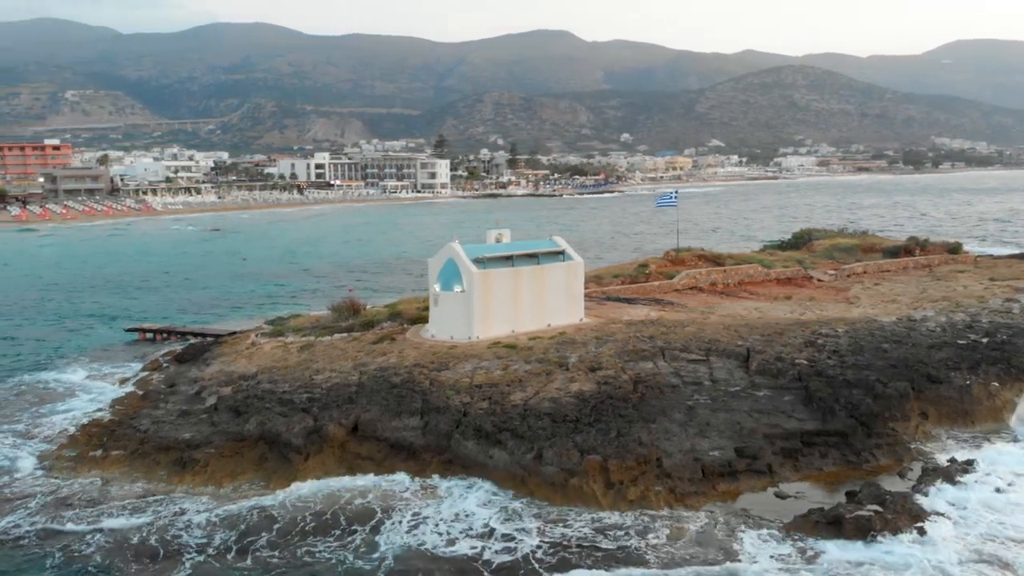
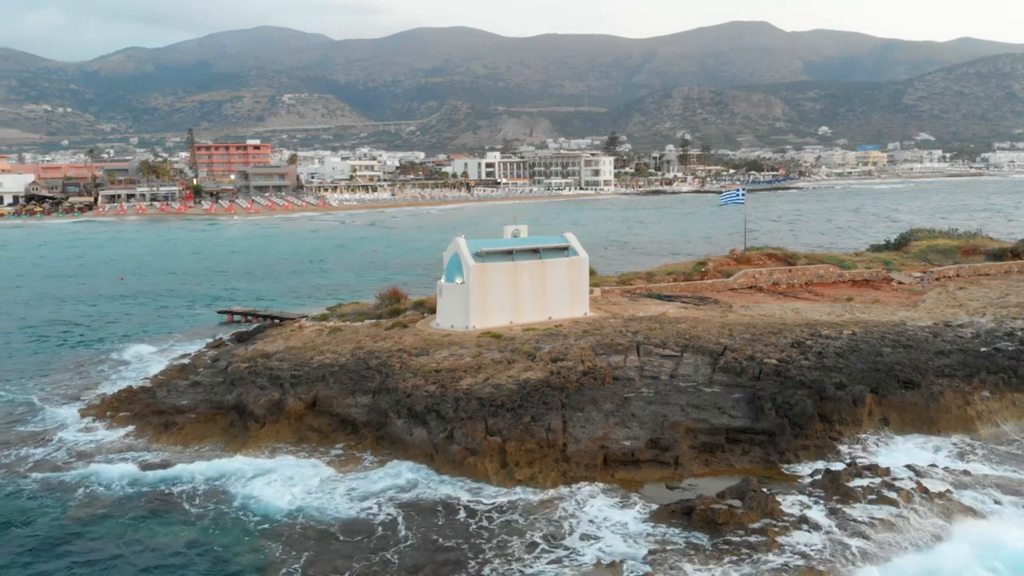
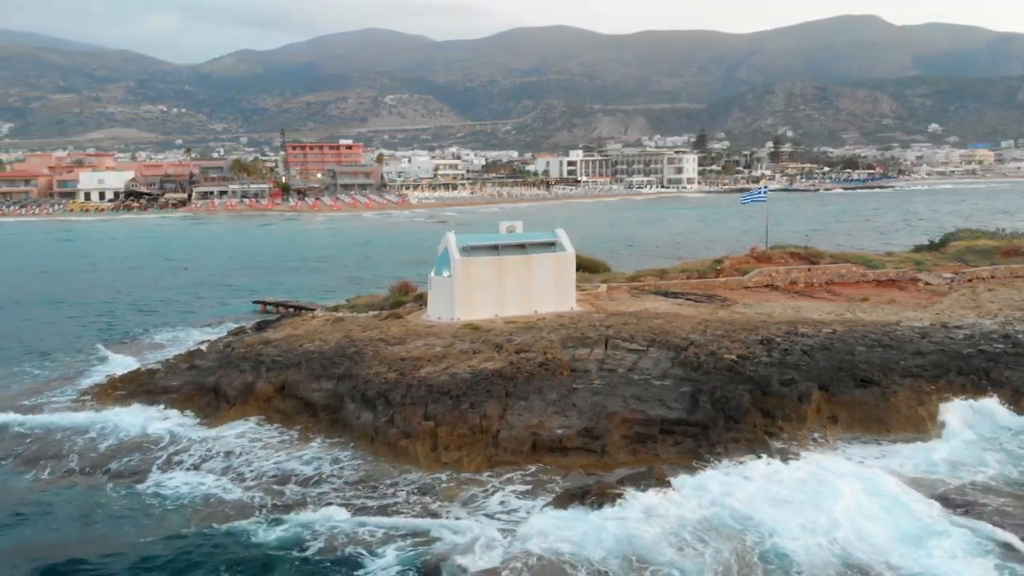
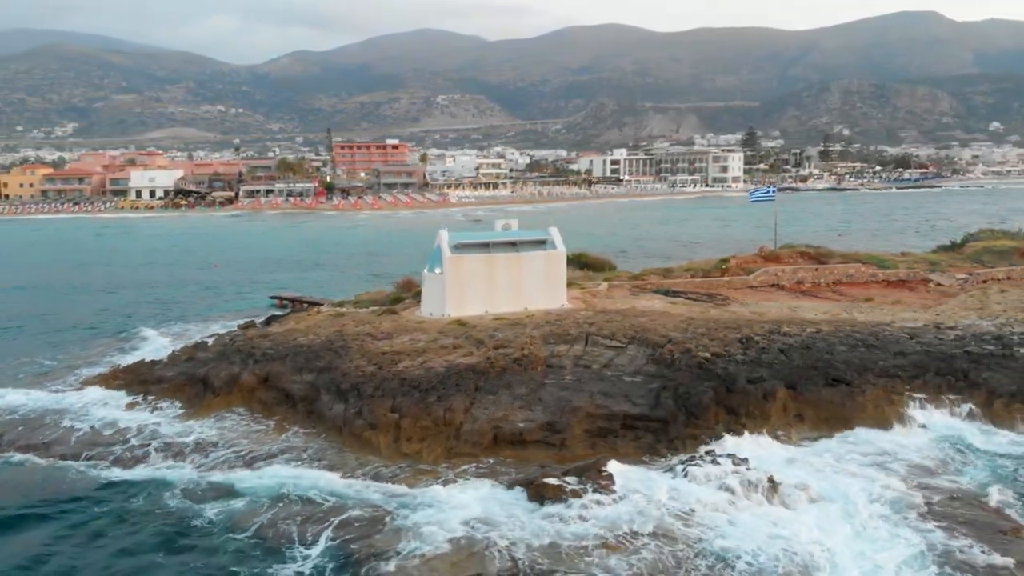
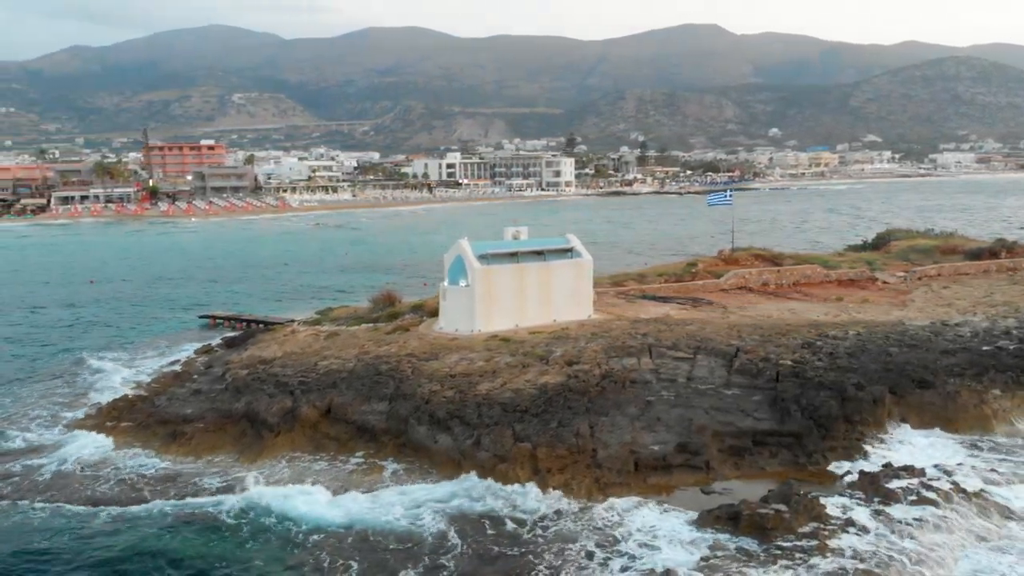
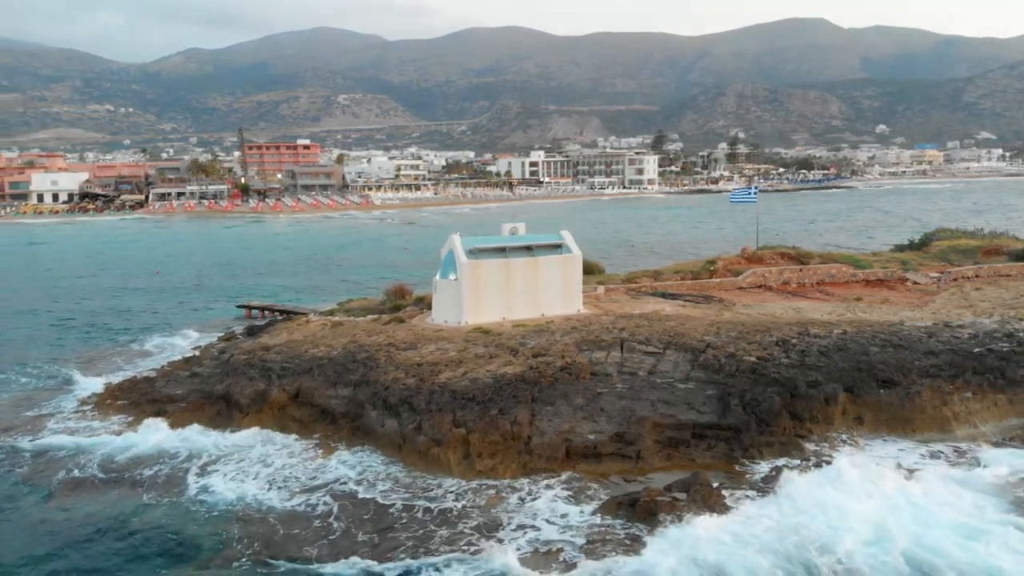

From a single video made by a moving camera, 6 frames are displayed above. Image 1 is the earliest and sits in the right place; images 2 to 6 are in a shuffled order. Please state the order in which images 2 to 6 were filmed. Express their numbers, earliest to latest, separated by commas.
5, 2, 6, 3, 4
